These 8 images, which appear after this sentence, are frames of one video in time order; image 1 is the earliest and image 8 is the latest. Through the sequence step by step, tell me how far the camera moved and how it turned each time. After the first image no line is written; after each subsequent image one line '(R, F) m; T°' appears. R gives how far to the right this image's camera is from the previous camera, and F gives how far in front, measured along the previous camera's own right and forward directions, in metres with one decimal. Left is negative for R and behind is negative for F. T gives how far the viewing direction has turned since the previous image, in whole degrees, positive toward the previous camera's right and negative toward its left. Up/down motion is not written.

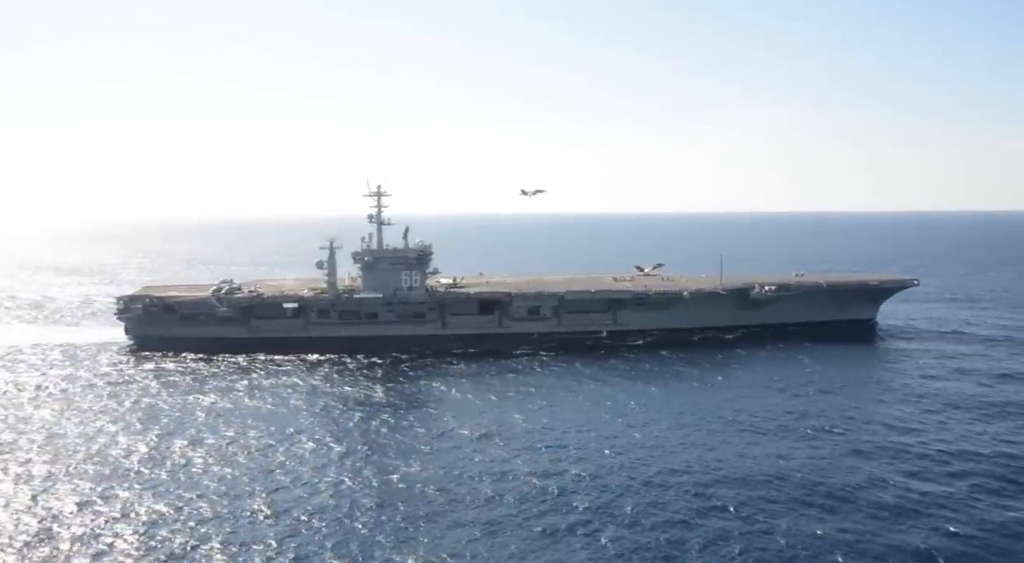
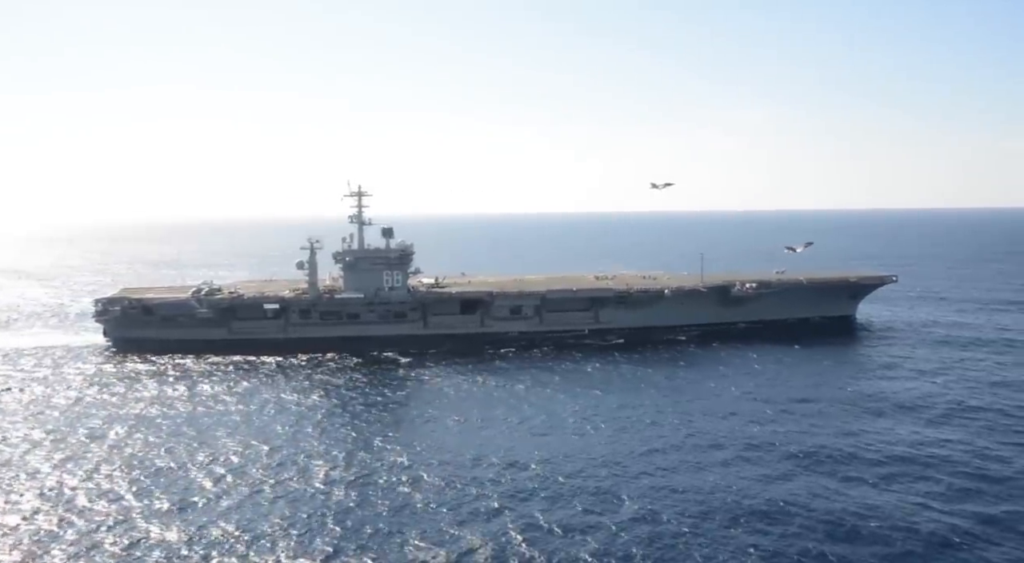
(+4.5, -1.0) m; +1°
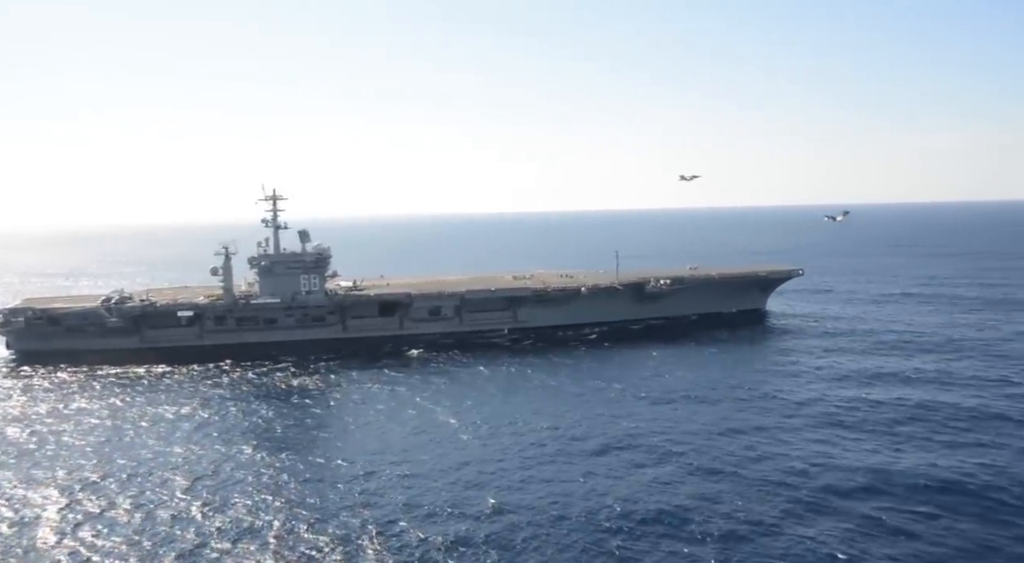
(+0.6, -1.2) m; +5°
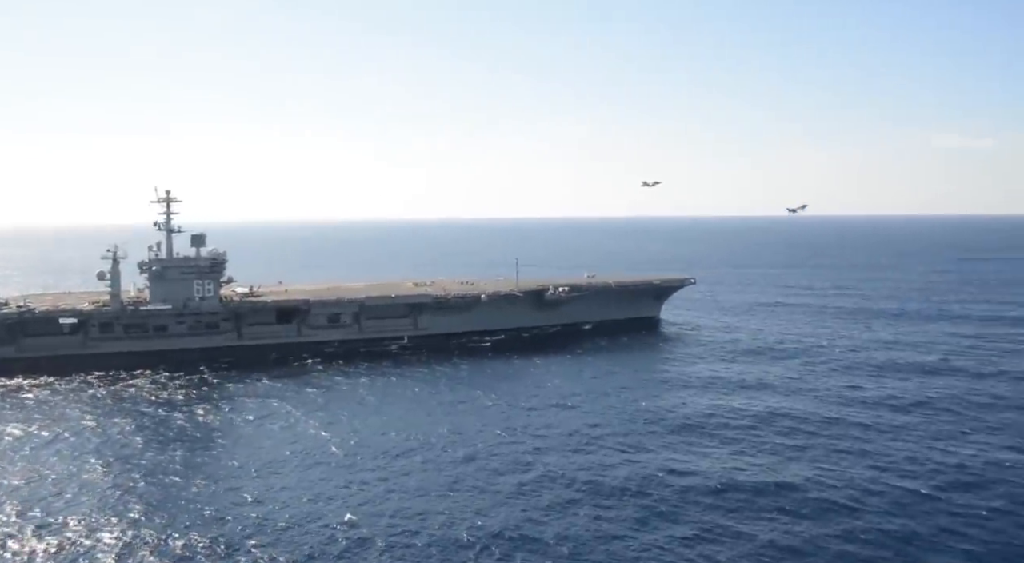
(-2.3, 0.0) m; +6°
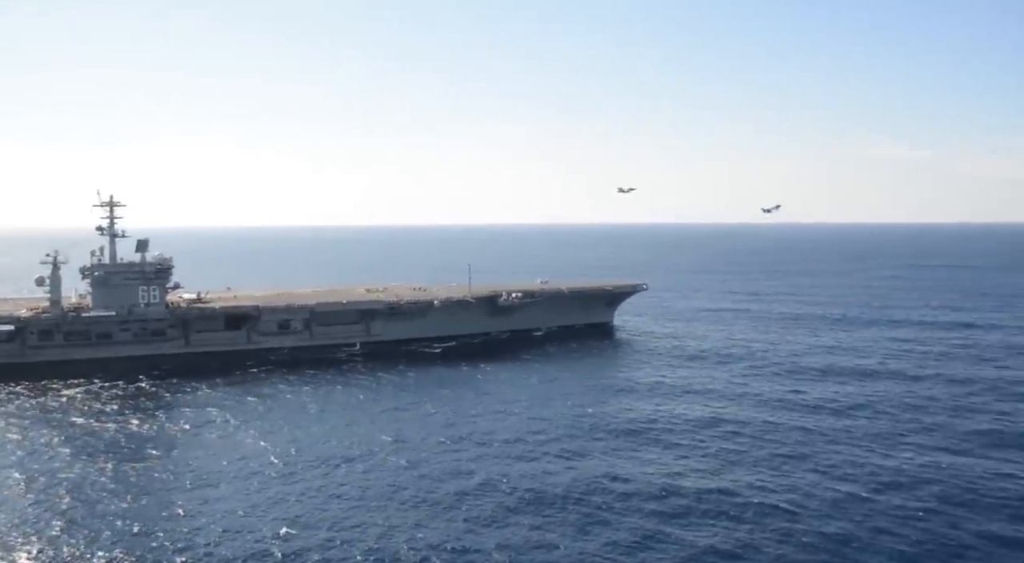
(+1.2, -0.8) m; -9°
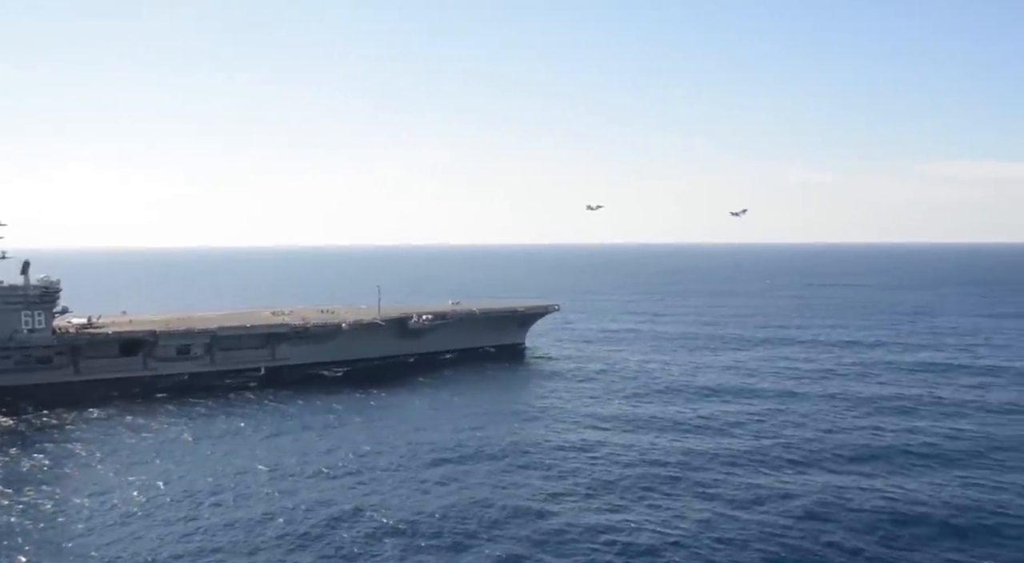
(+0.7, +0.2) m; +5°
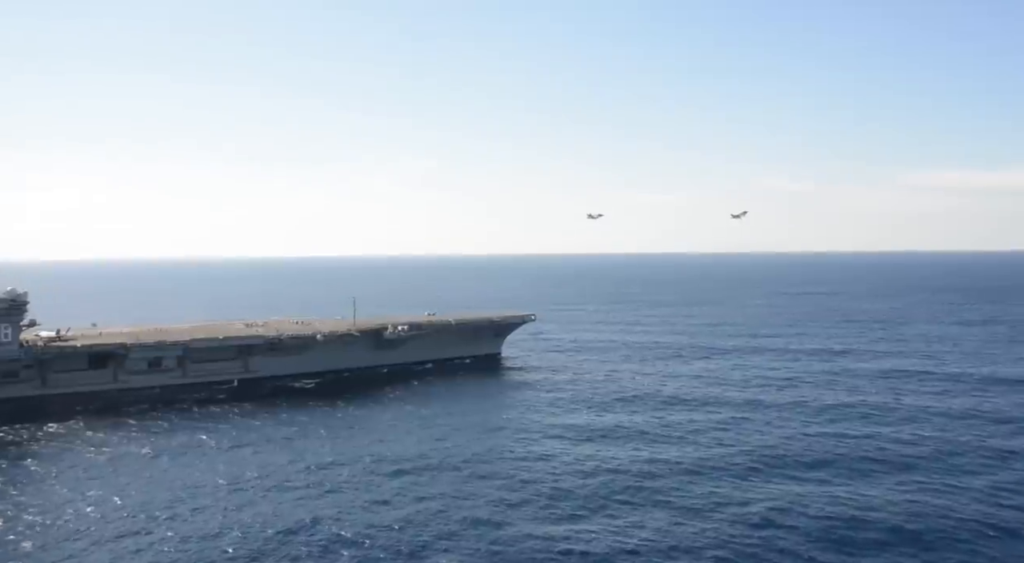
(+1.4, +1.7) m; -8°
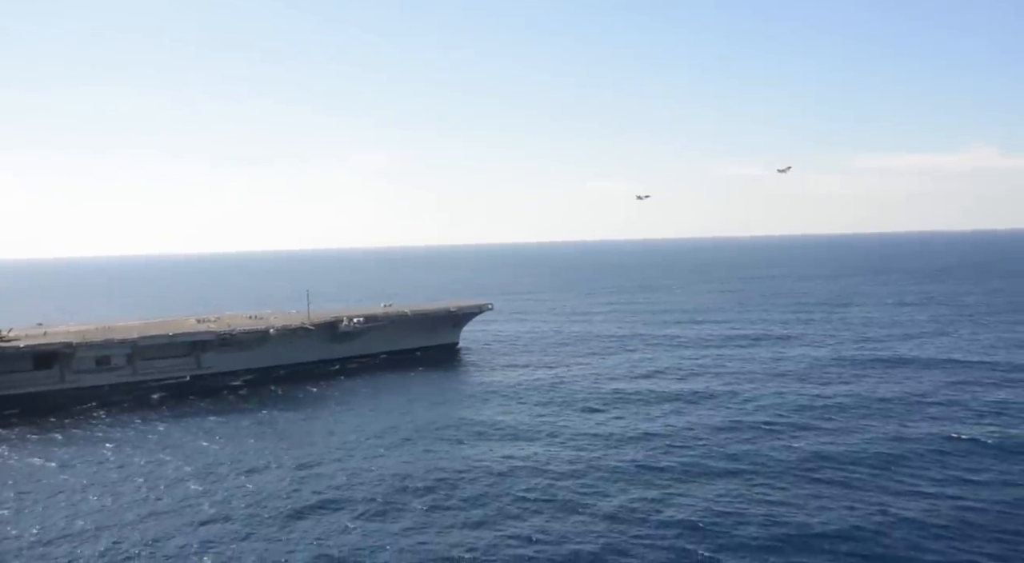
(+0.8, +0.2) m; +1°
